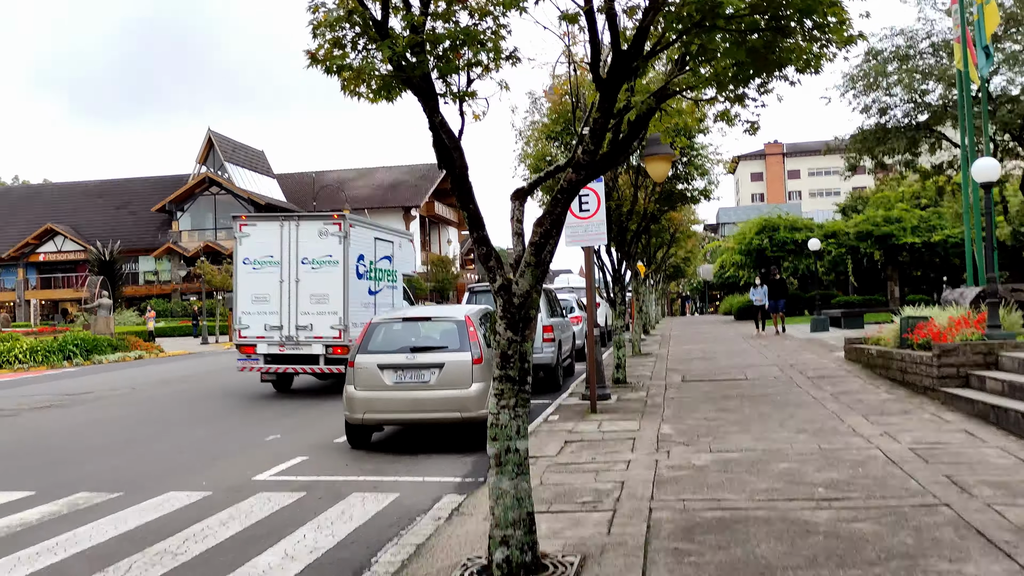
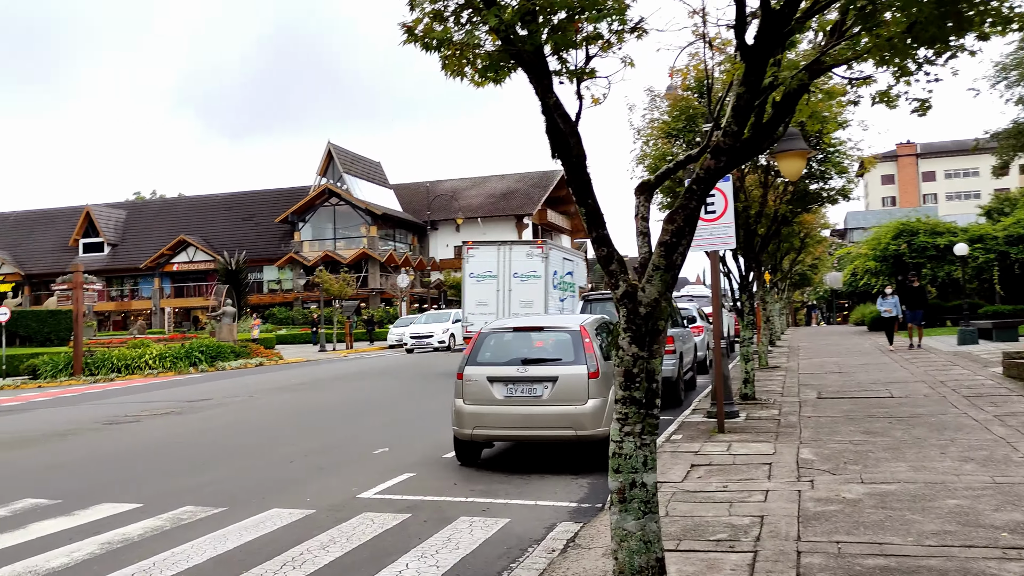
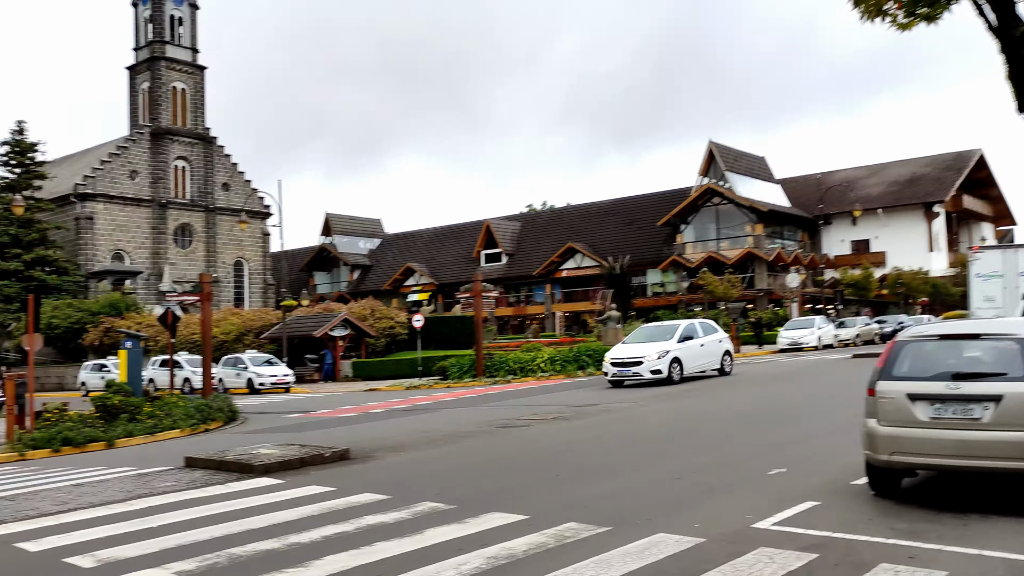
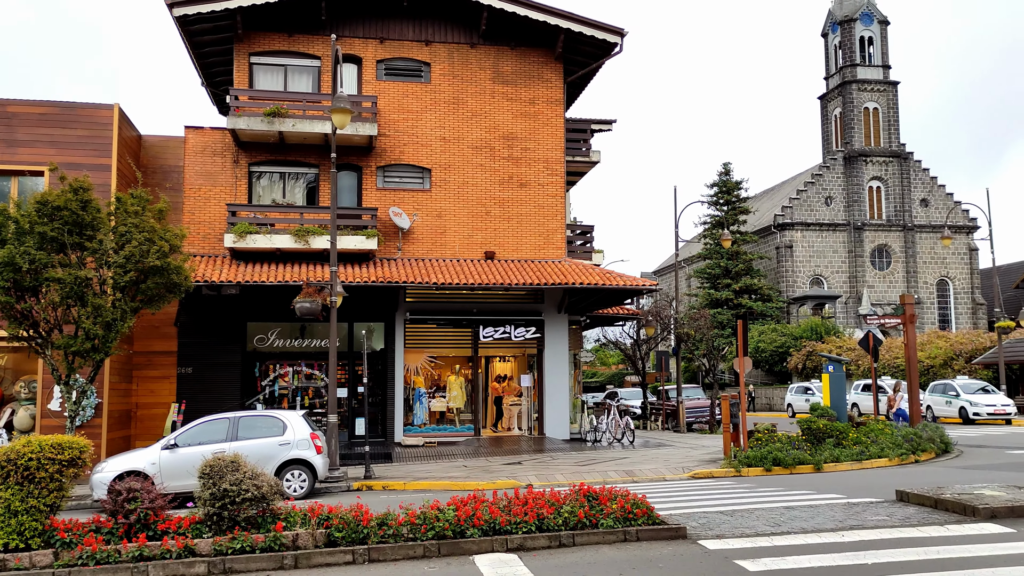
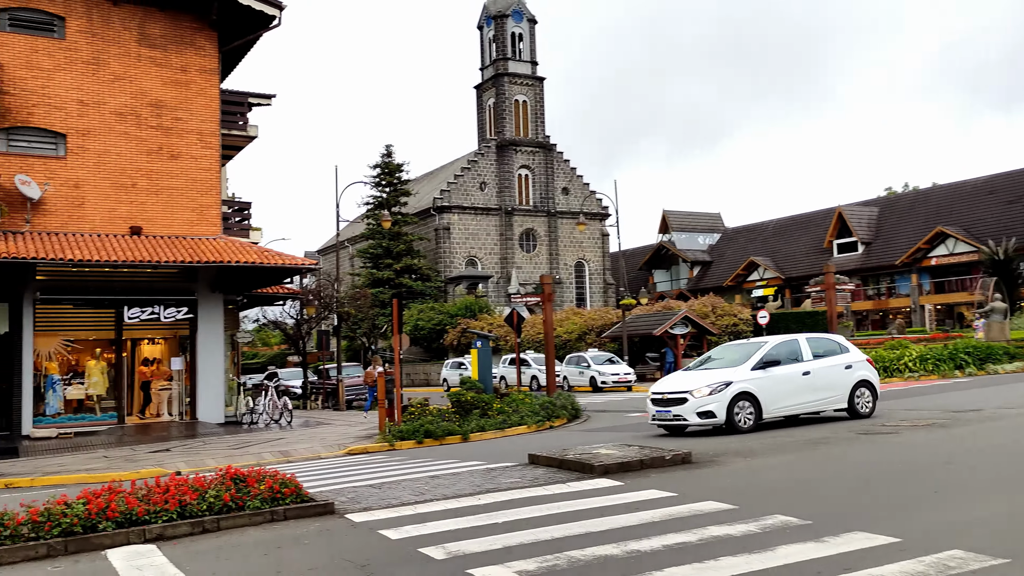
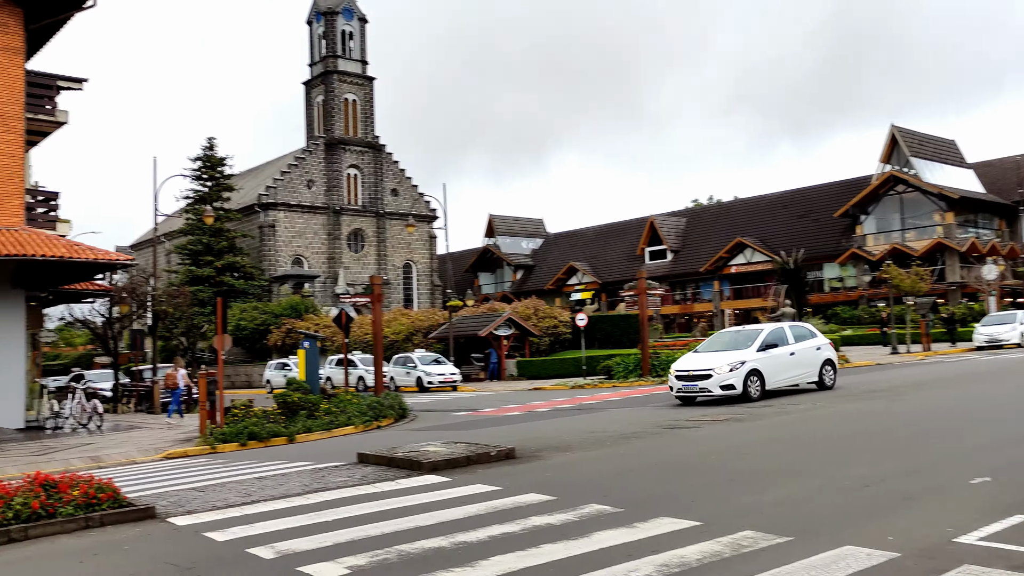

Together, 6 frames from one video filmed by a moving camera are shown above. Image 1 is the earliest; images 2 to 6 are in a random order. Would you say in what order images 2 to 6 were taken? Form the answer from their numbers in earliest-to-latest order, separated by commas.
2, 3, 6, 5, 4
